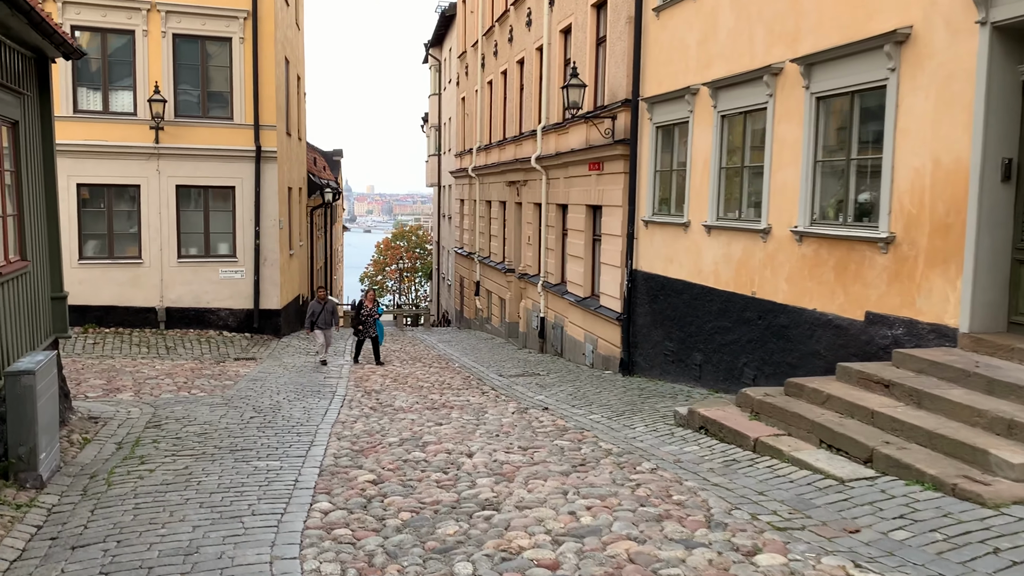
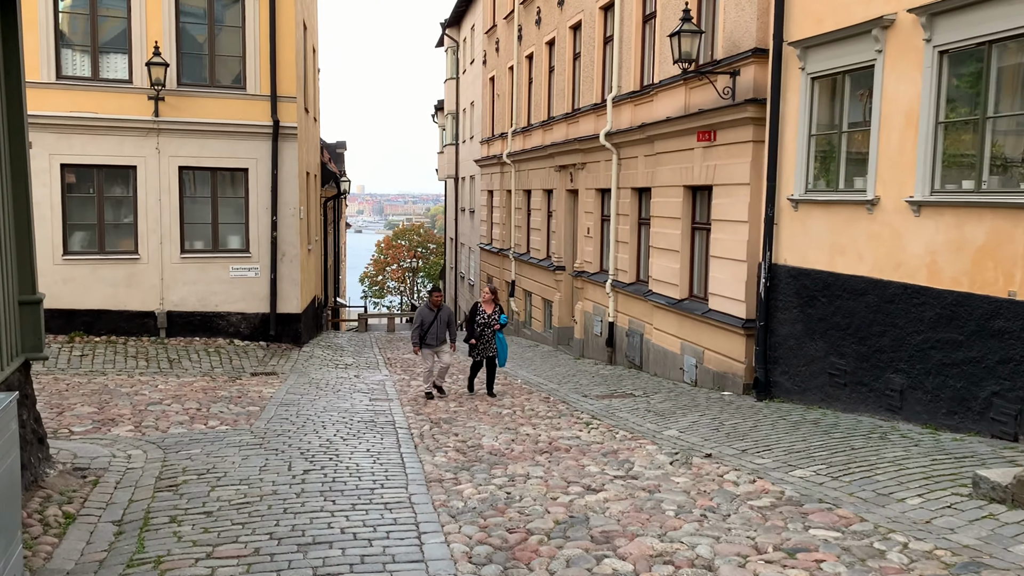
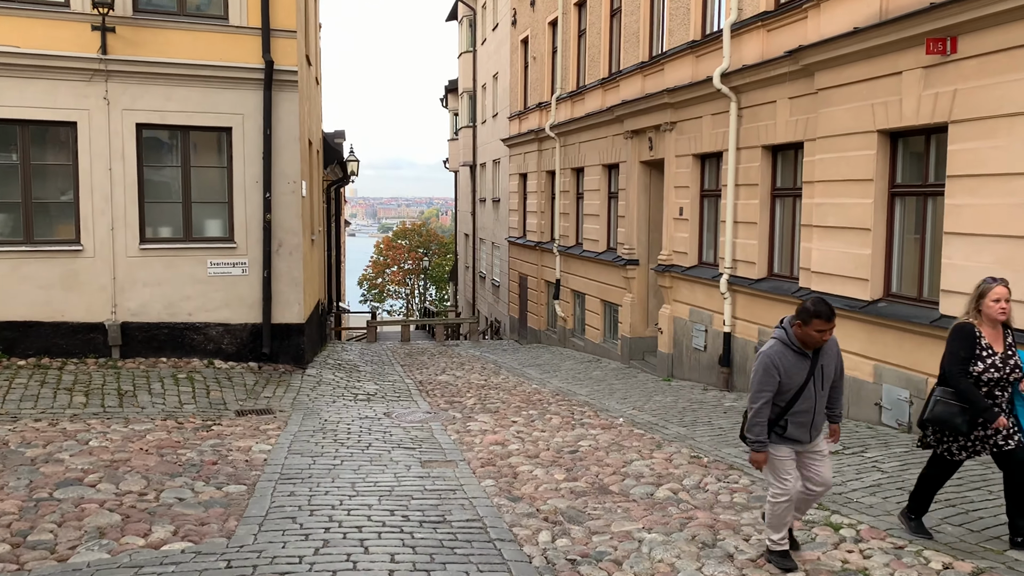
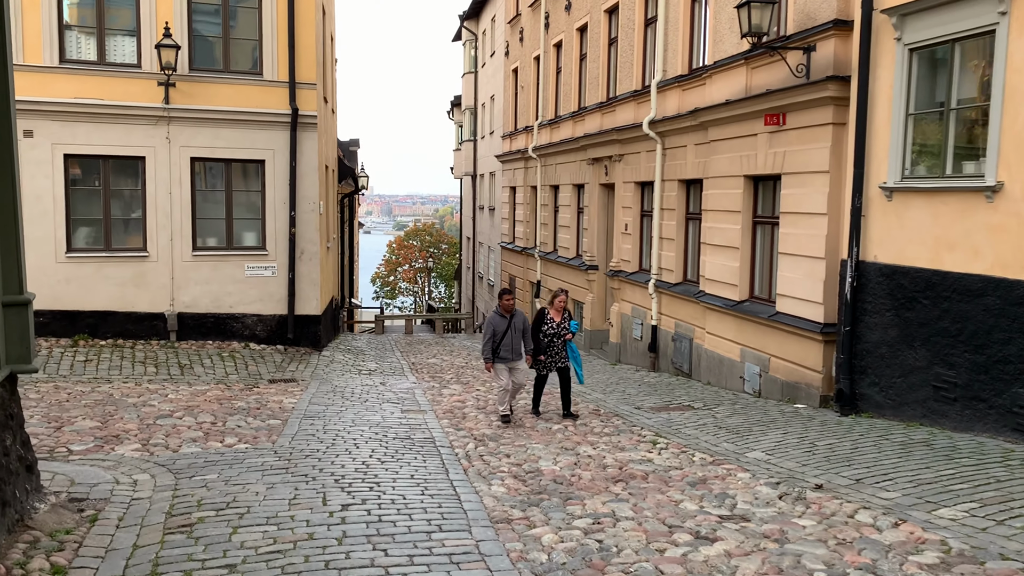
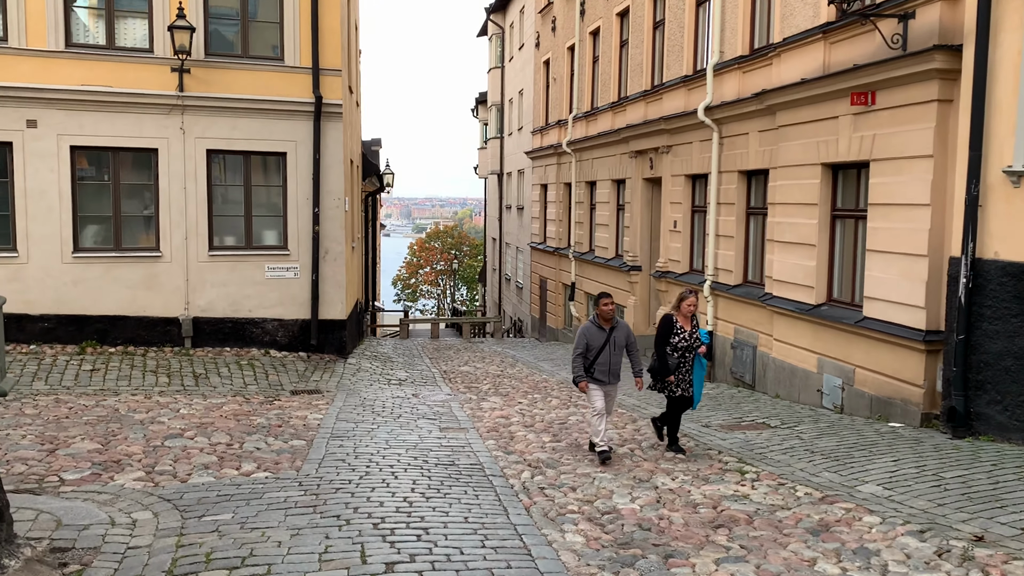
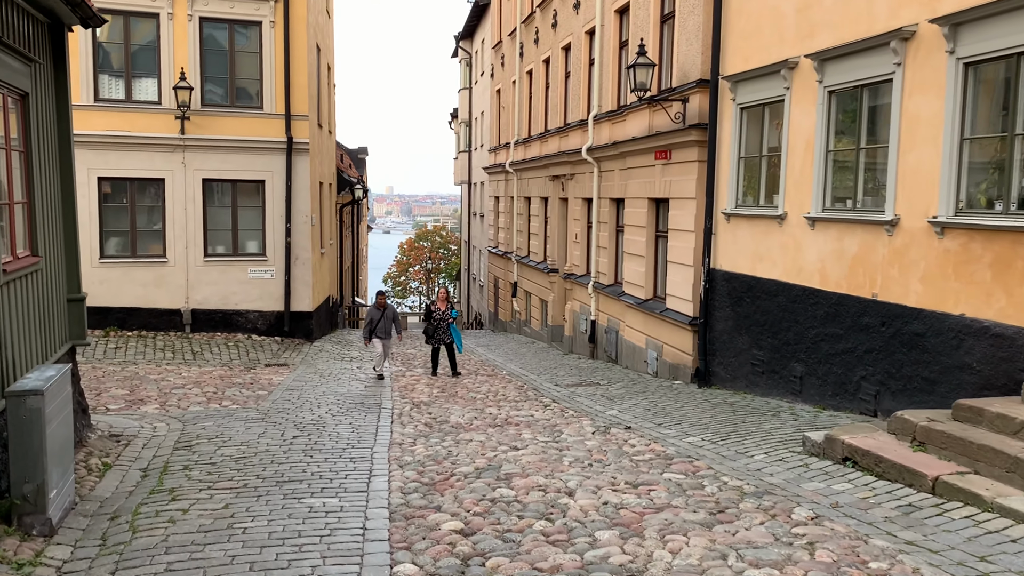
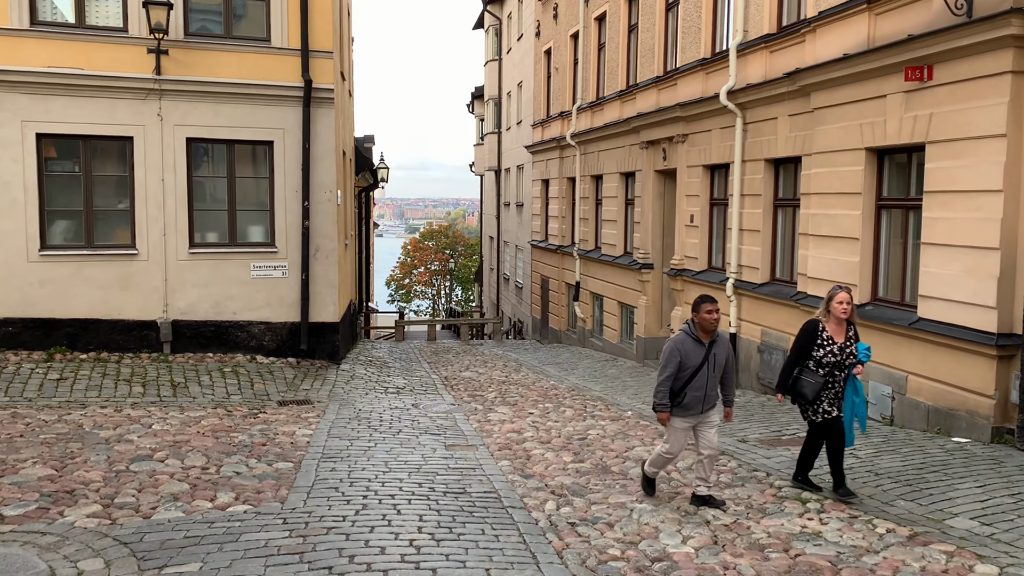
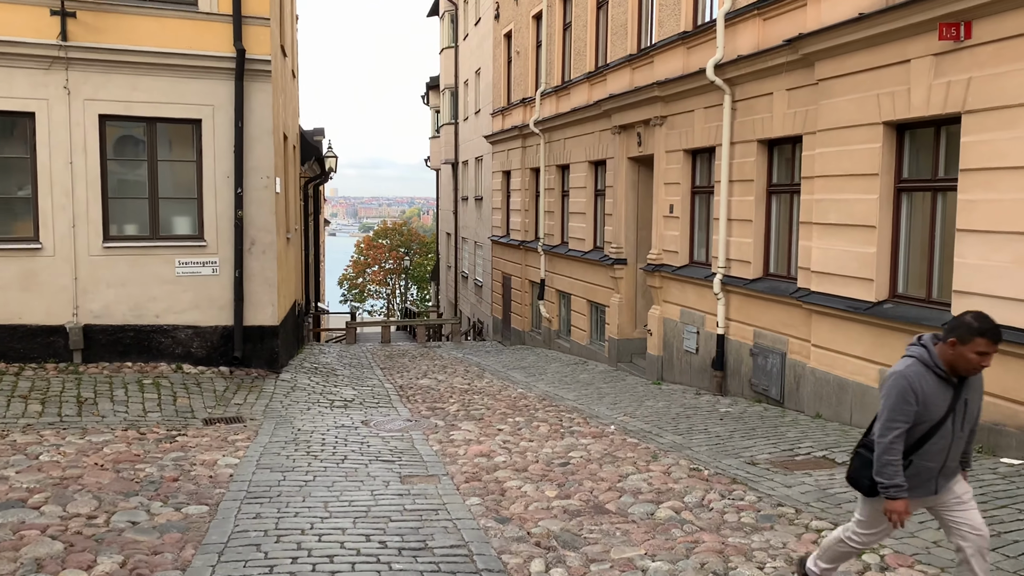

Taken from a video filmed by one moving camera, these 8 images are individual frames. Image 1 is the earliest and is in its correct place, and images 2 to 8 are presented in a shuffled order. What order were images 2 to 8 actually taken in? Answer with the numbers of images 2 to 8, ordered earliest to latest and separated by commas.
6, 2, 4, 5, 7, 3, 8
